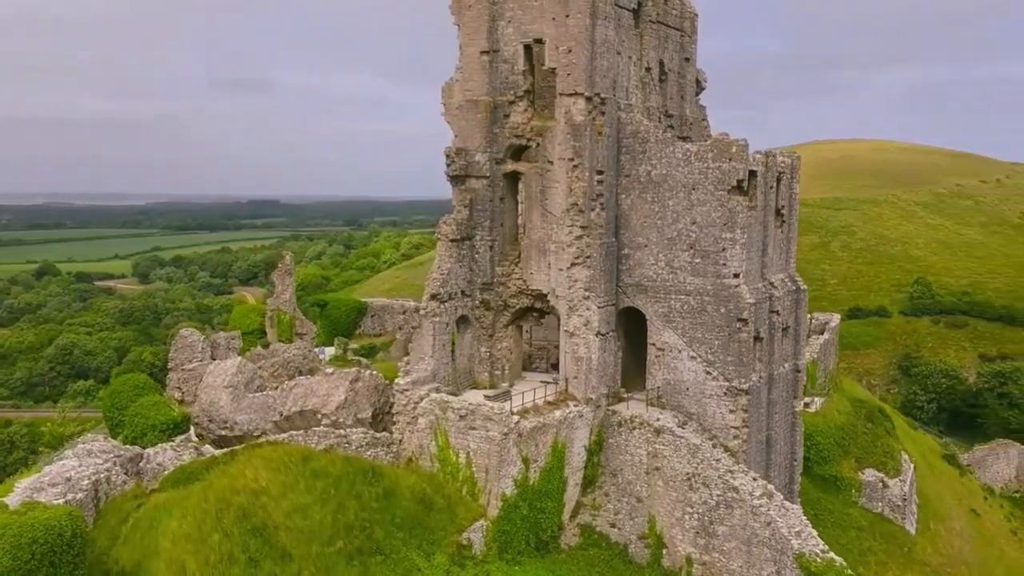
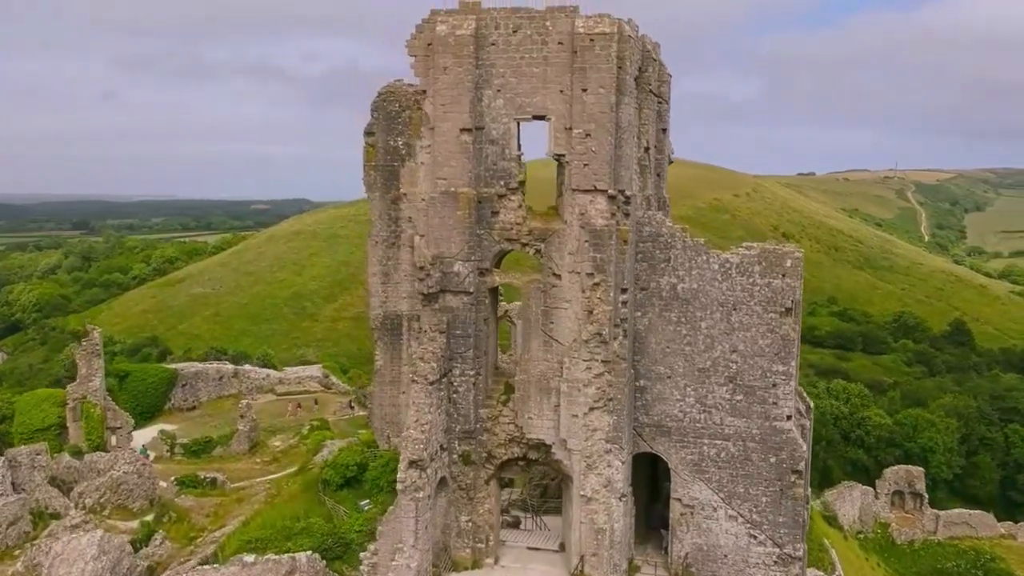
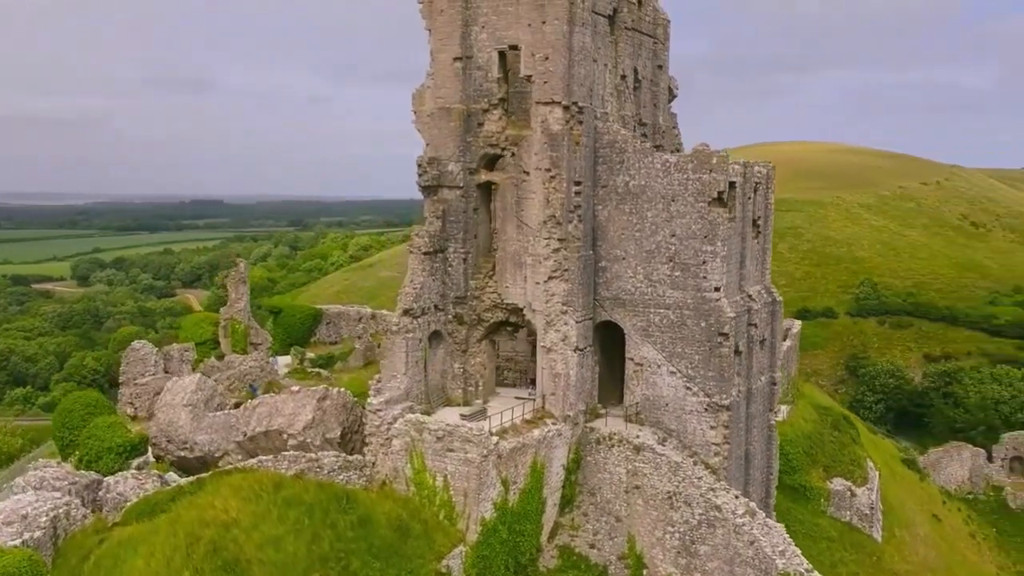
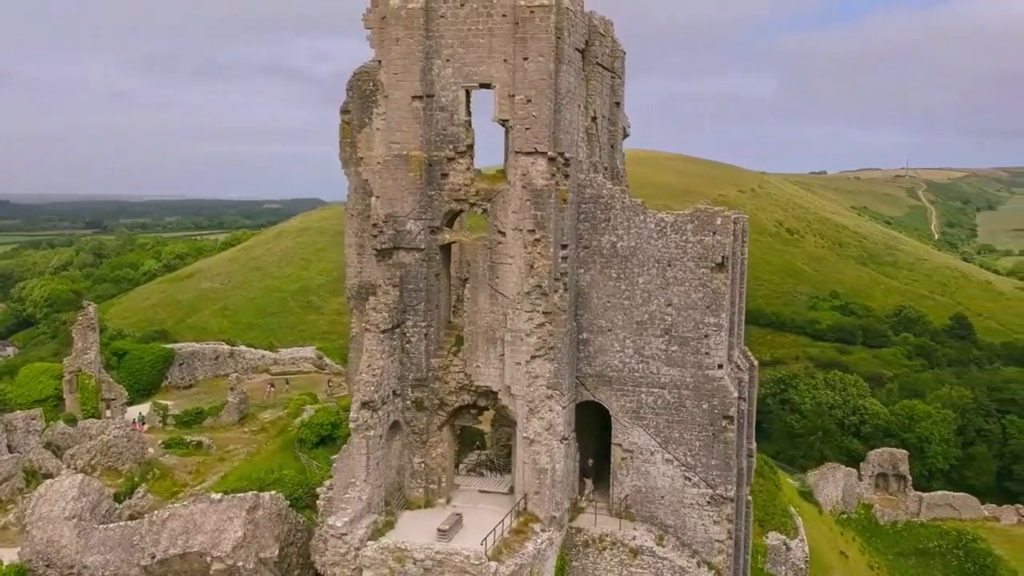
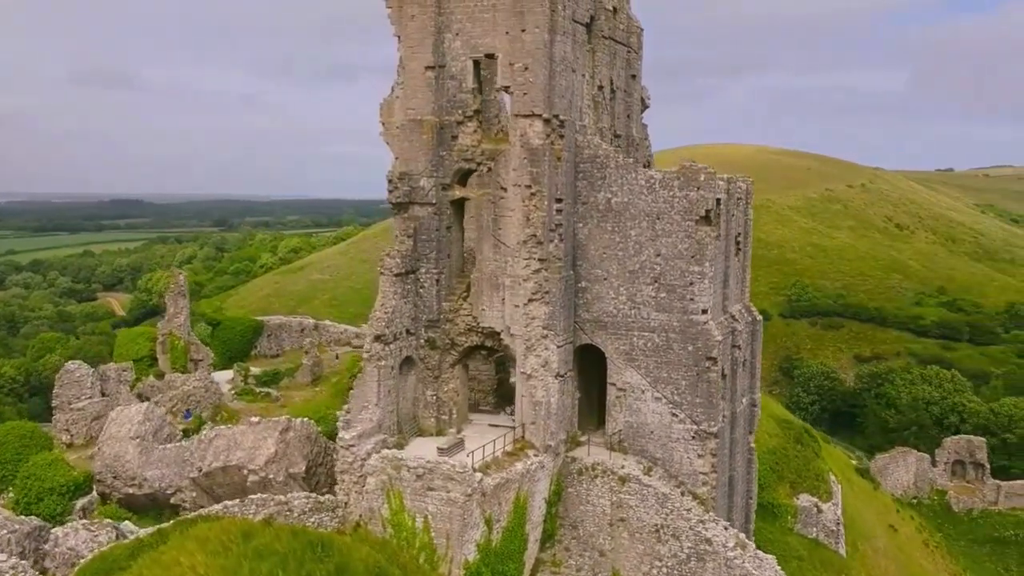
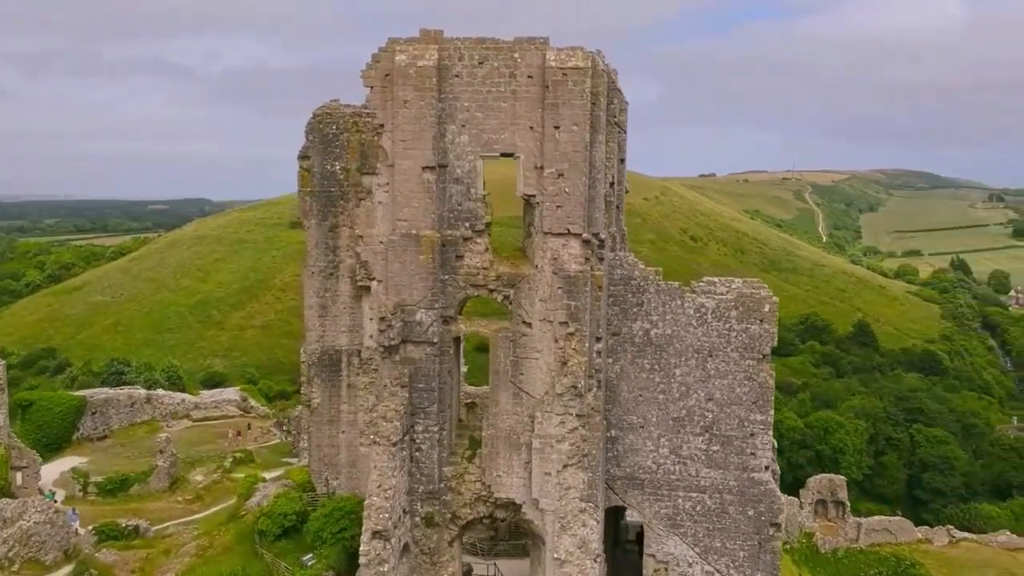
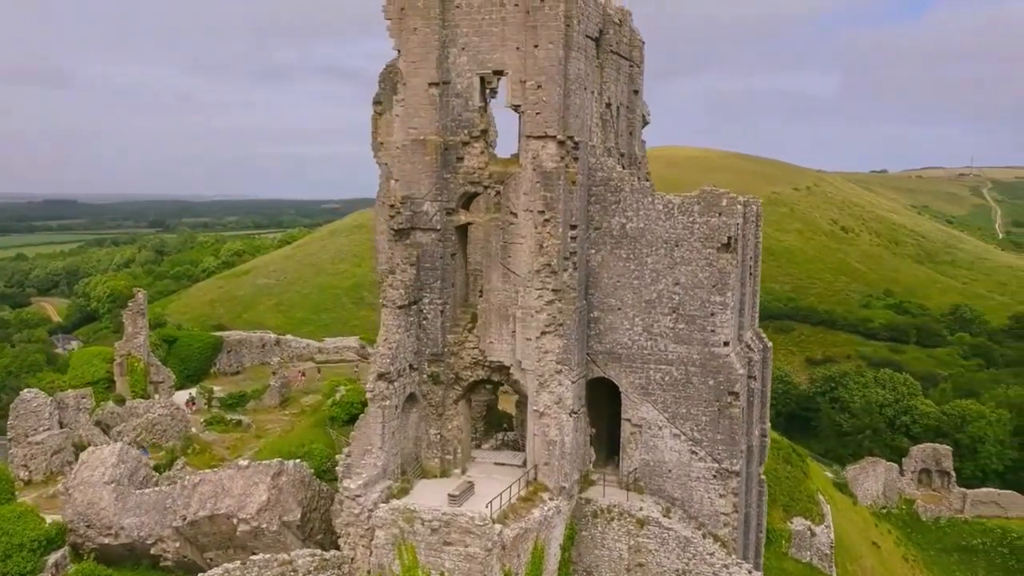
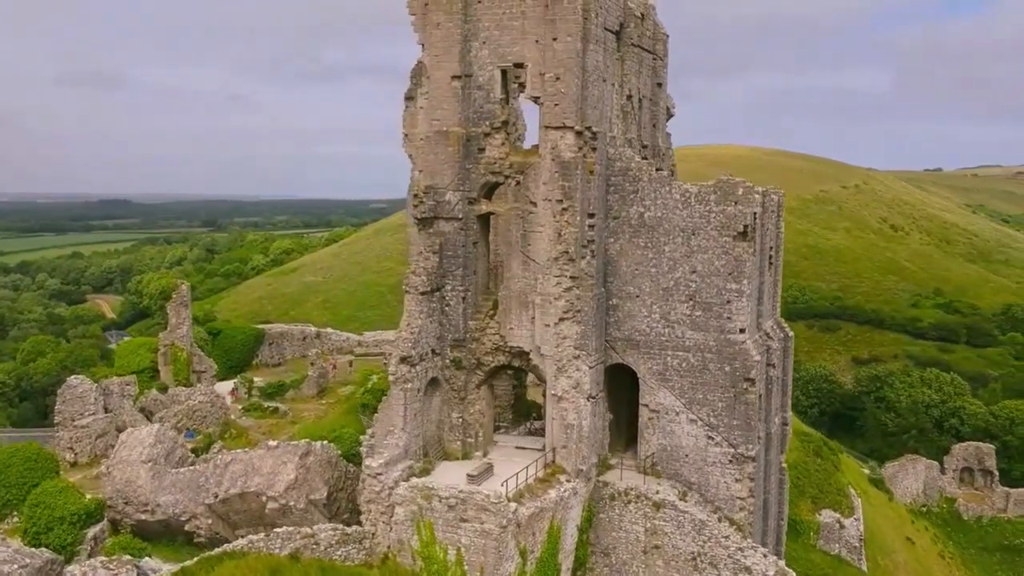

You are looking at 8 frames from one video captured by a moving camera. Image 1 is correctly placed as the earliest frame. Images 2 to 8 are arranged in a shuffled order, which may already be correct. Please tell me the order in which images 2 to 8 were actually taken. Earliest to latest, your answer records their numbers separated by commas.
3, 5, 8, 7, 4, 2, 6
